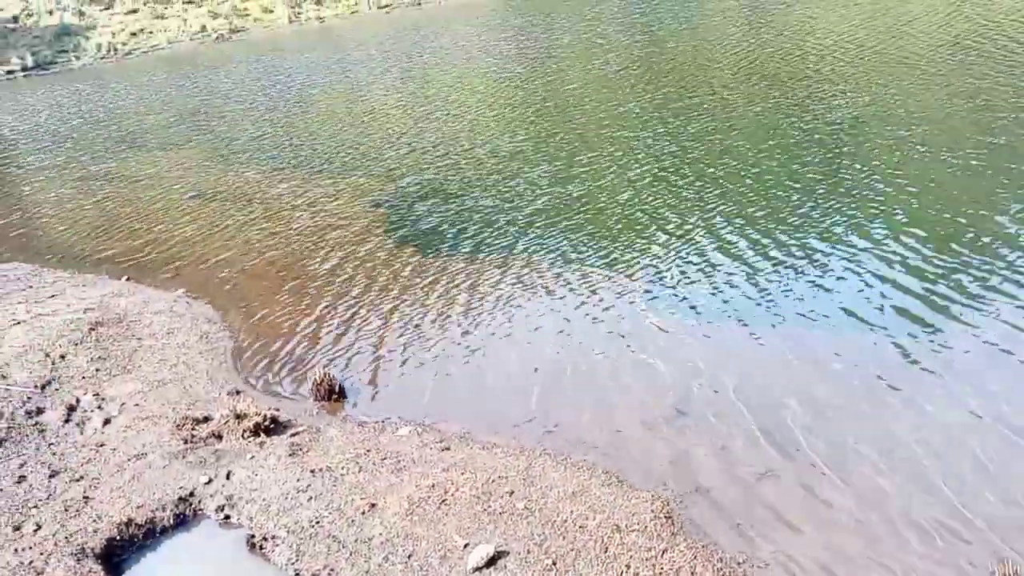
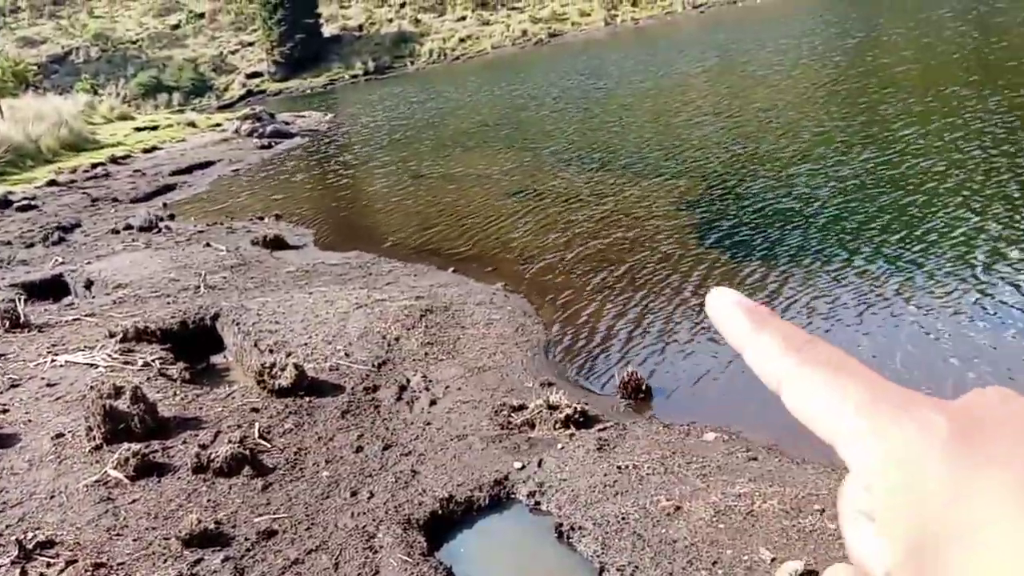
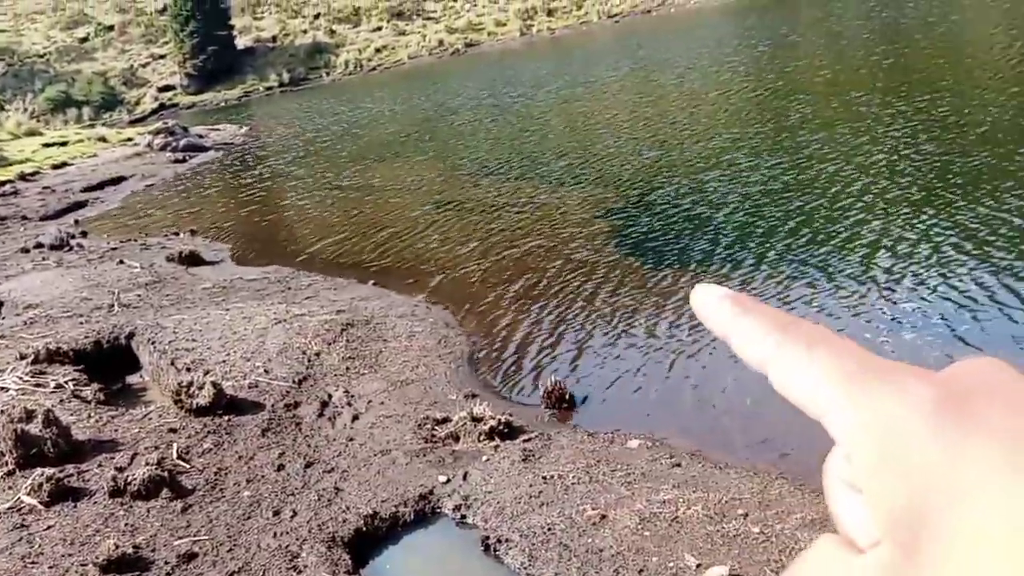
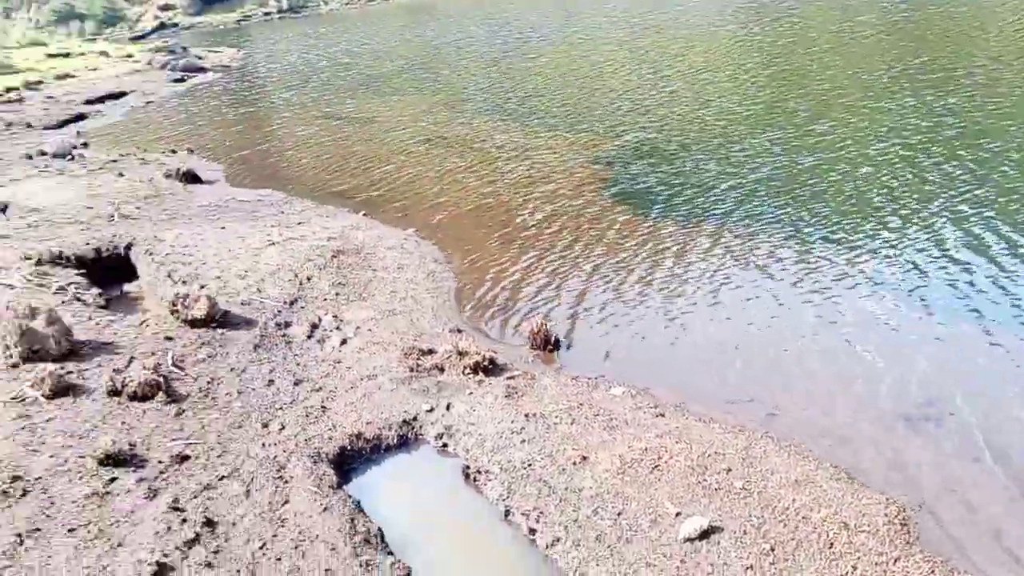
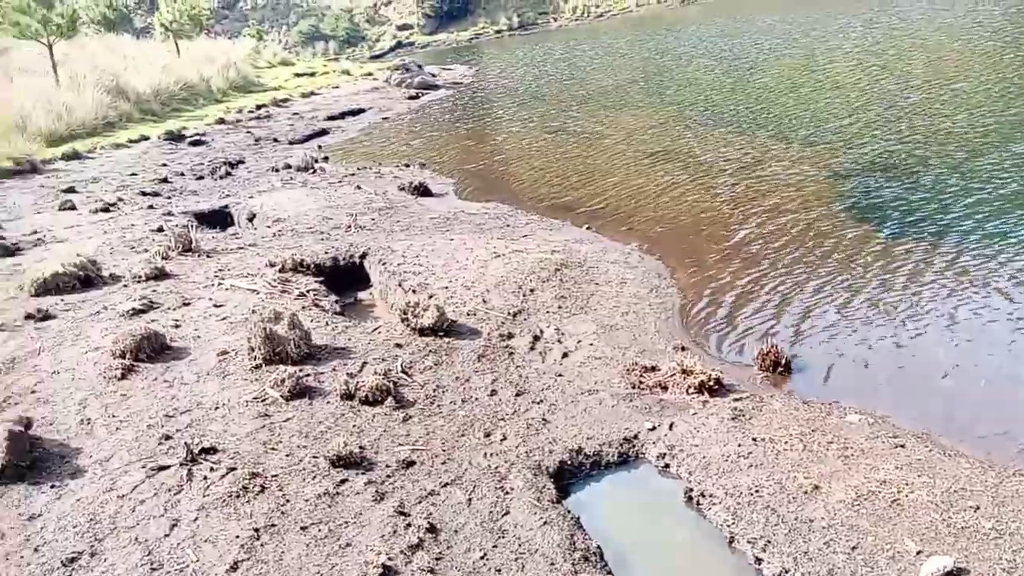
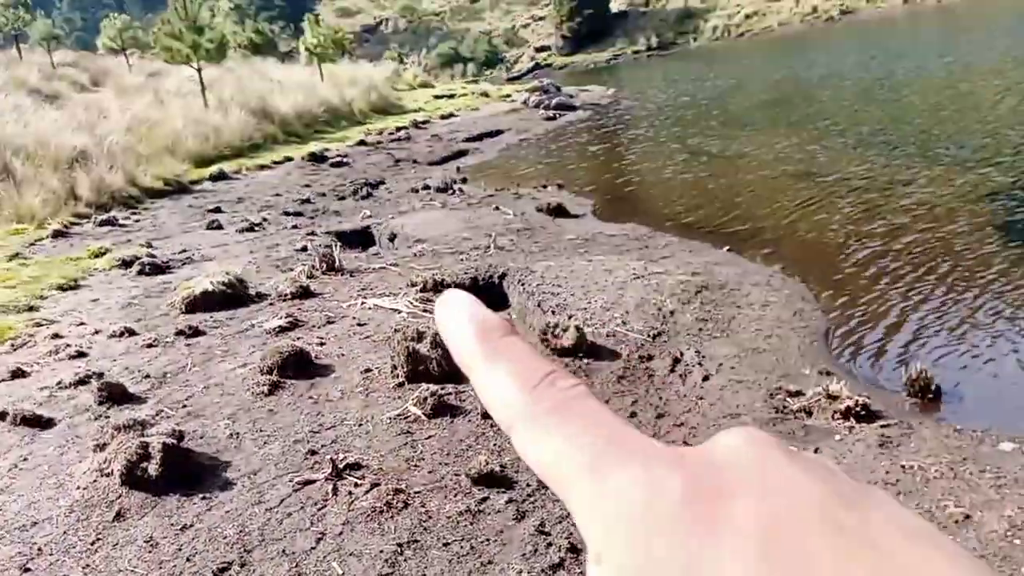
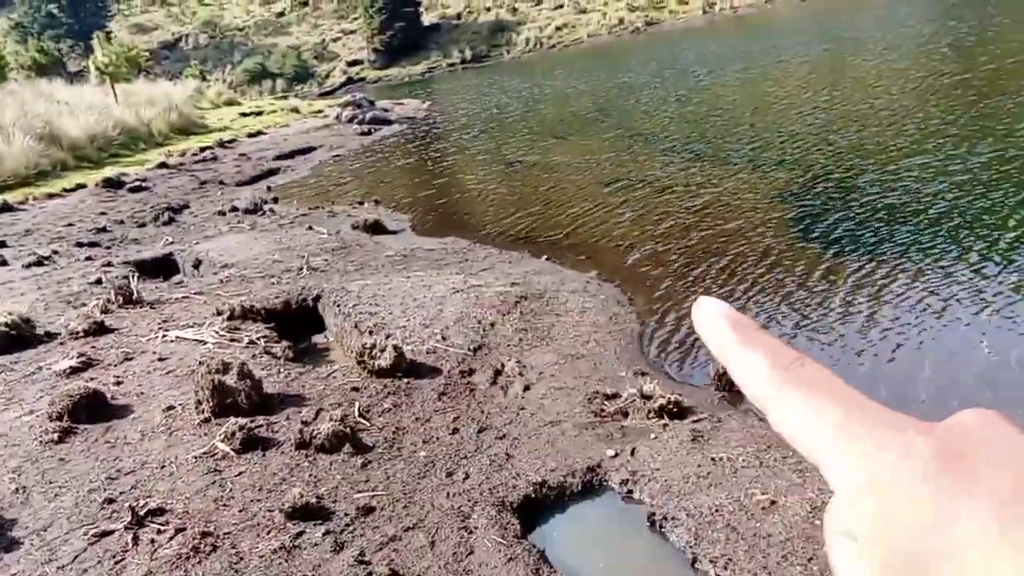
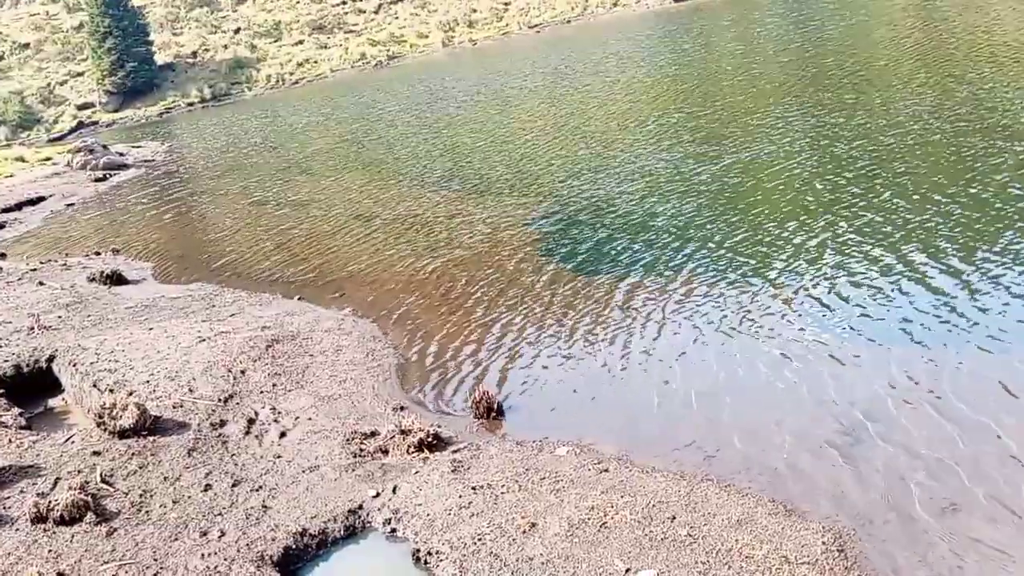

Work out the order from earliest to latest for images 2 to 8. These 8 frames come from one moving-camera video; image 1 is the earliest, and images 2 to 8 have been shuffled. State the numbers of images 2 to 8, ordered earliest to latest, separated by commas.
4, 5, 6, 7, 2, 3, 8
